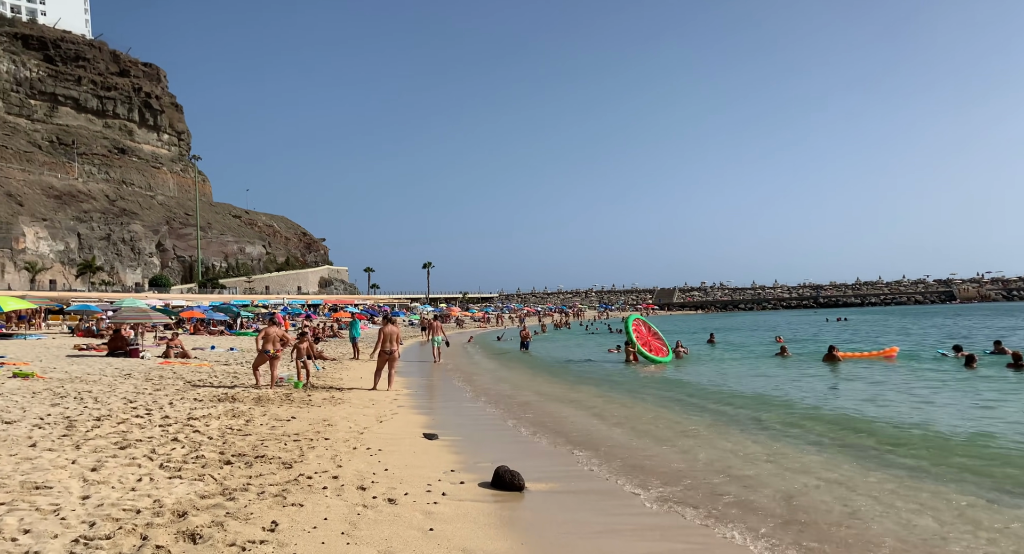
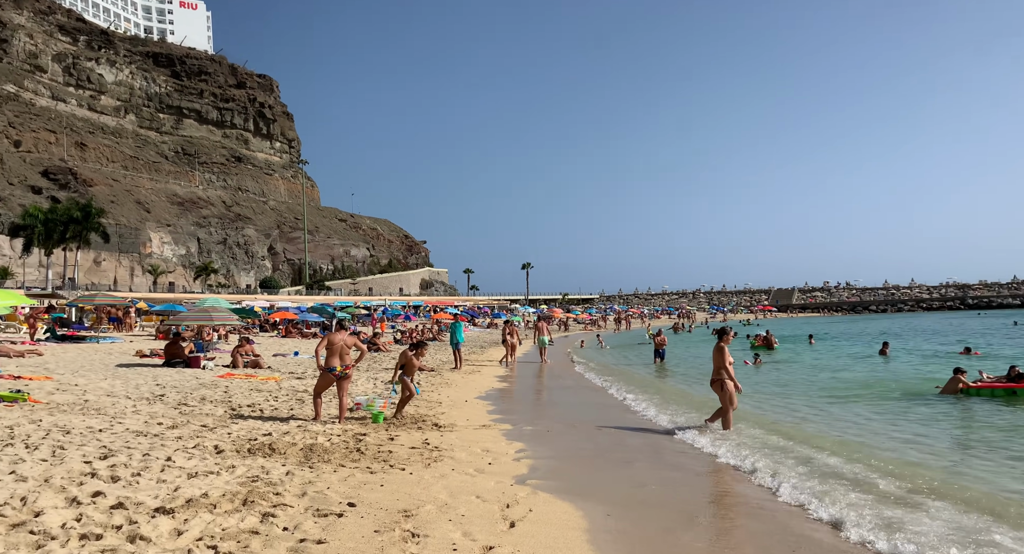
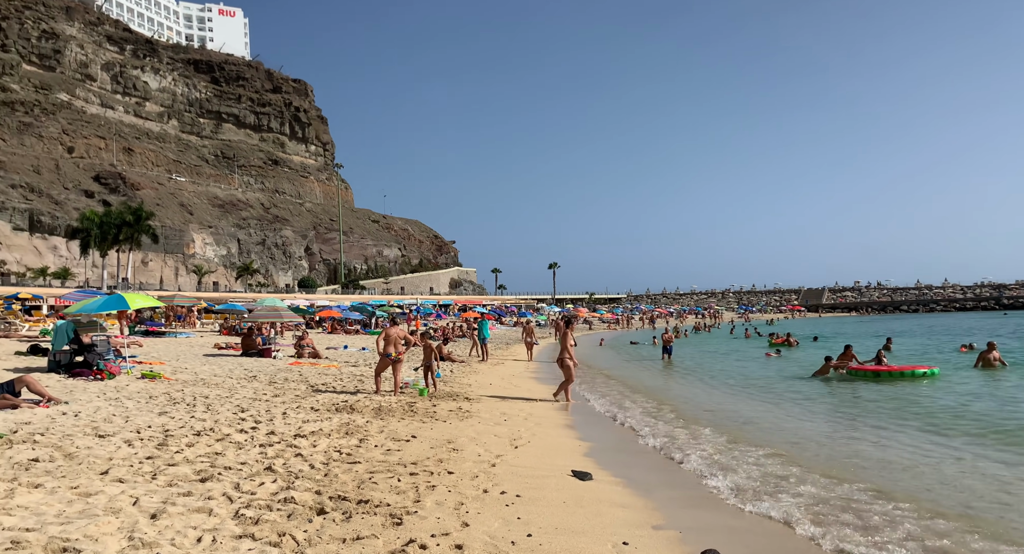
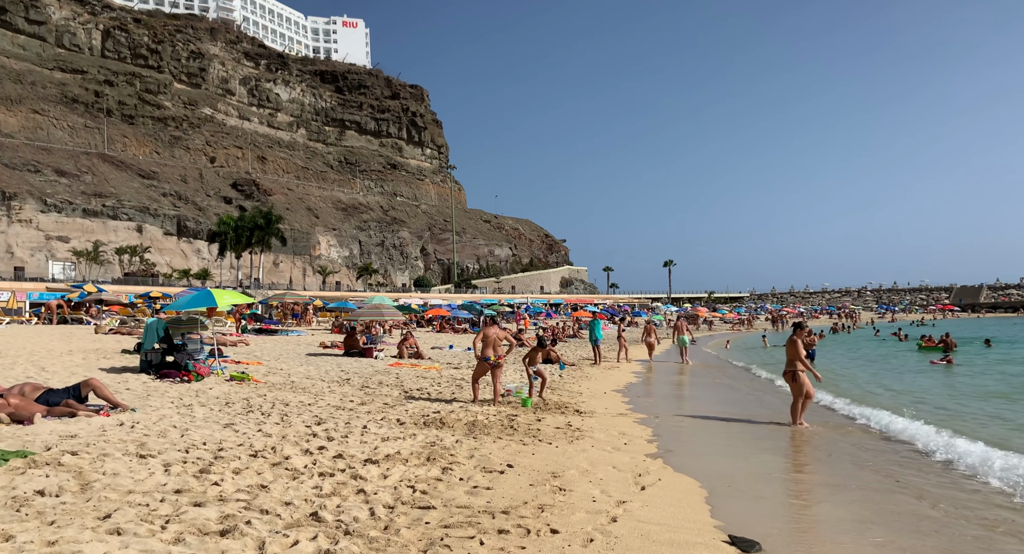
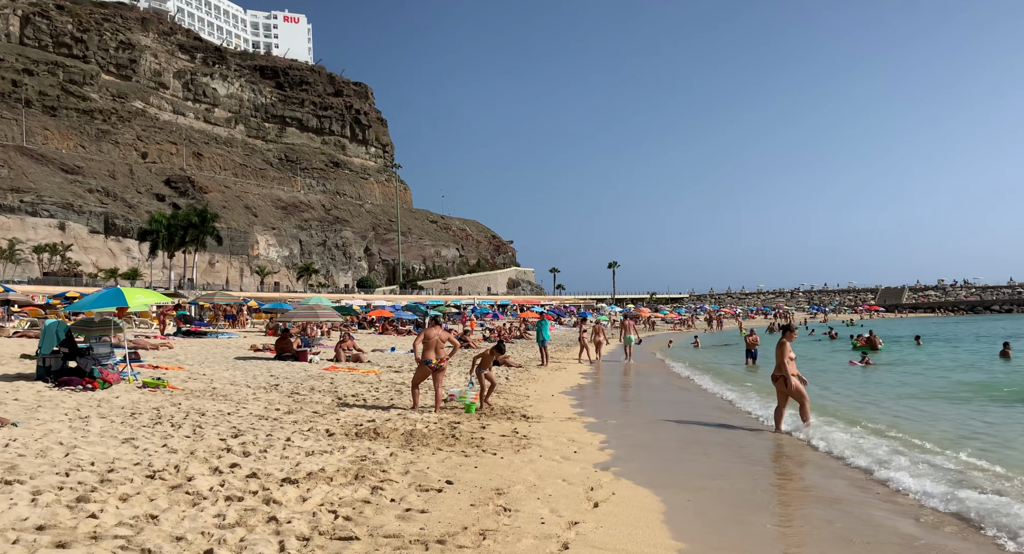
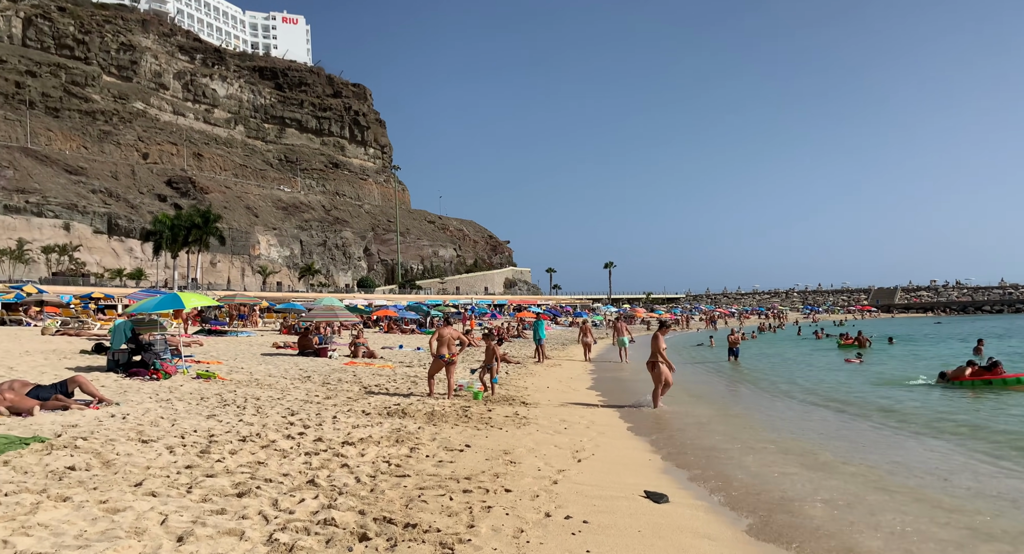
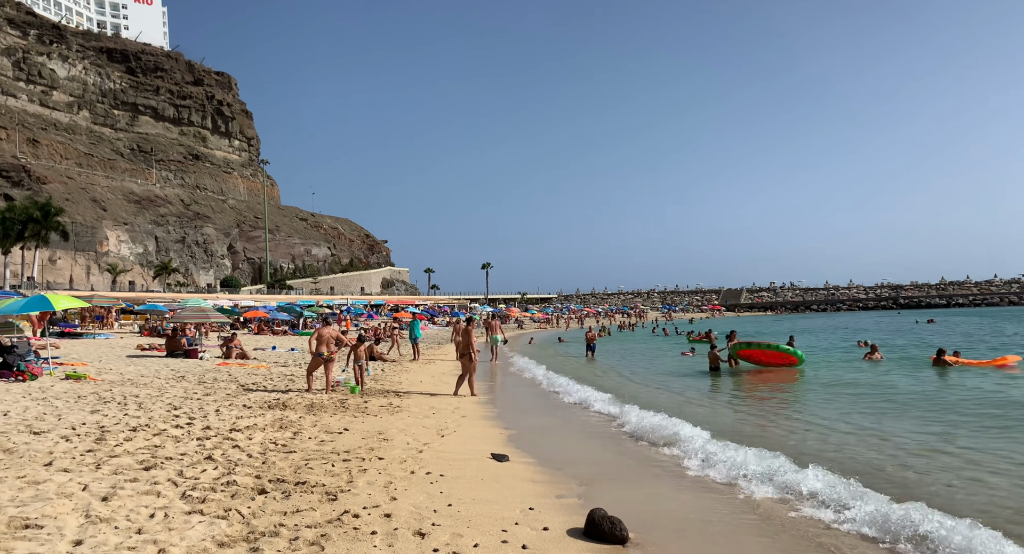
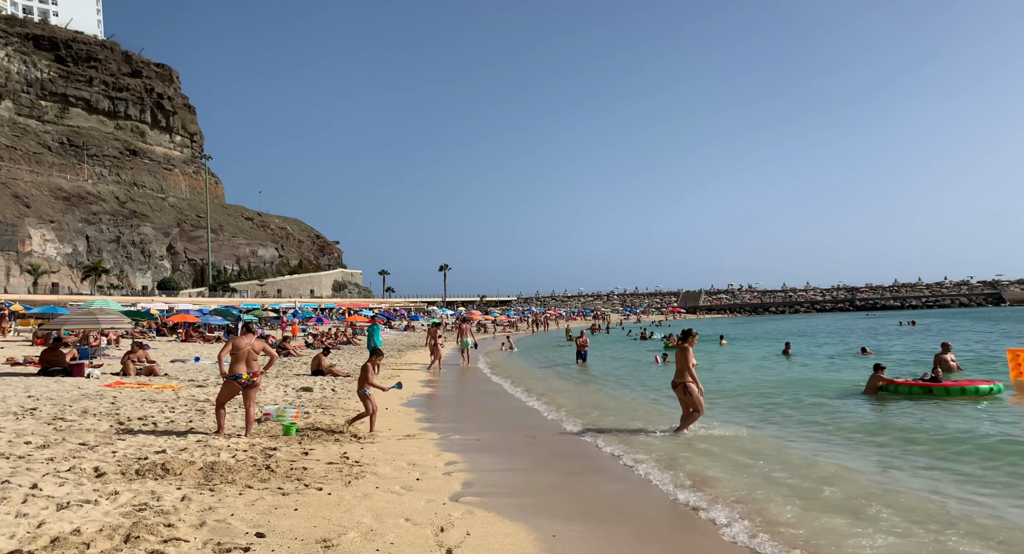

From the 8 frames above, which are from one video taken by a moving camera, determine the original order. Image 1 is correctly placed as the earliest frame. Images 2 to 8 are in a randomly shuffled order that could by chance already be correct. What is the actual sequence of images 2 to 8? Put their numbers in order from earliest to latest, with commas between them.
7, 3, 6, 4, 5, 2, 8
